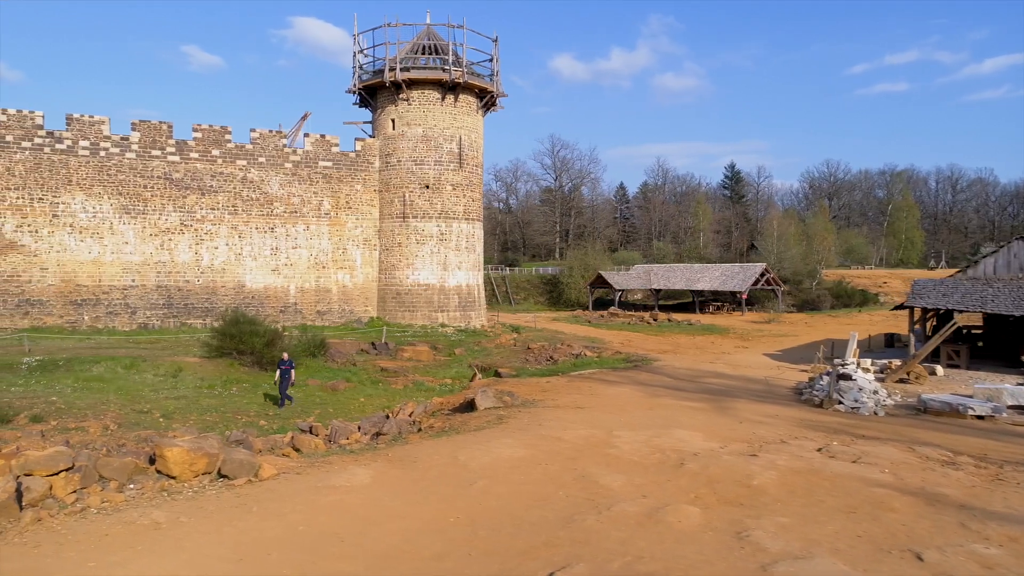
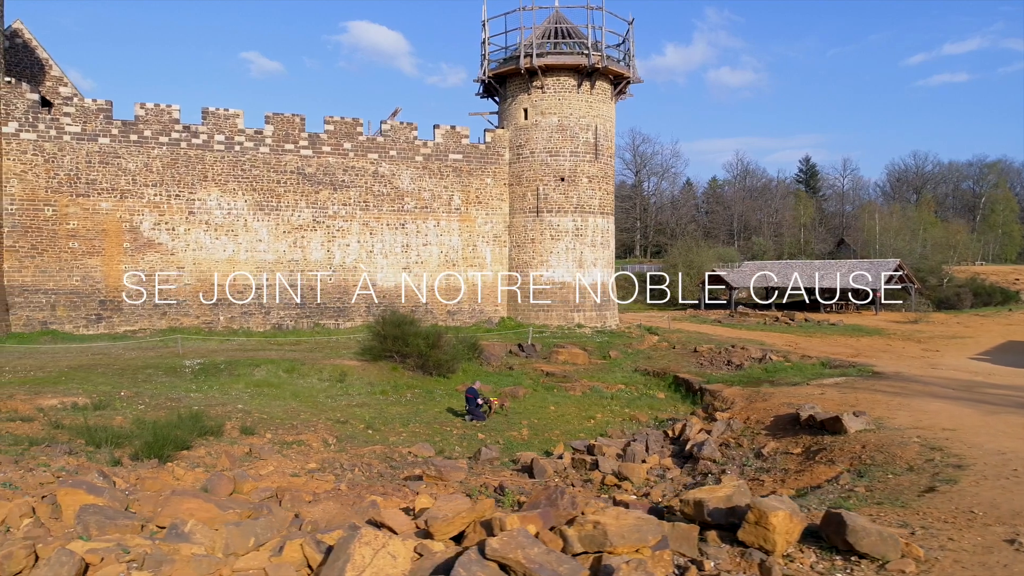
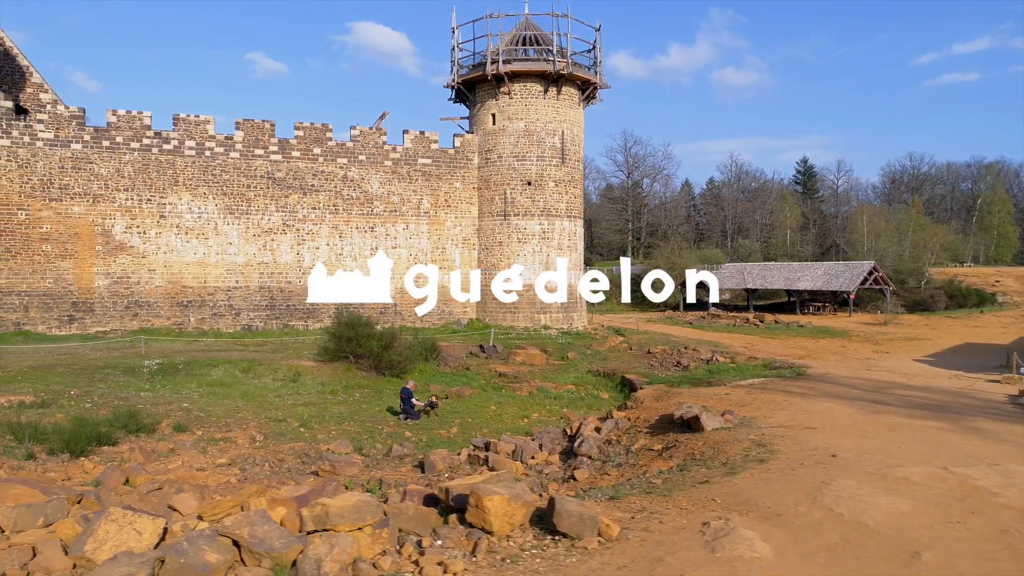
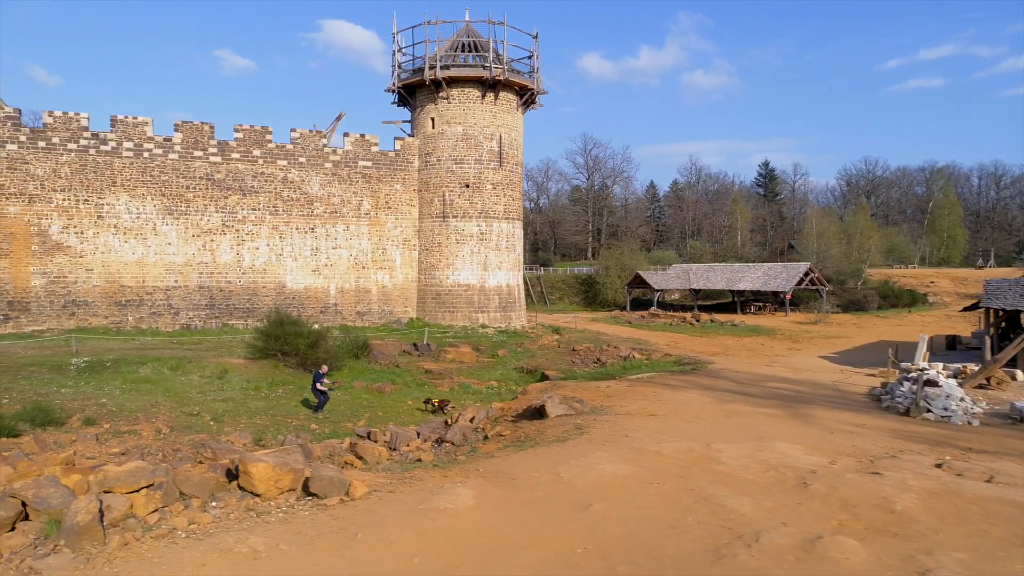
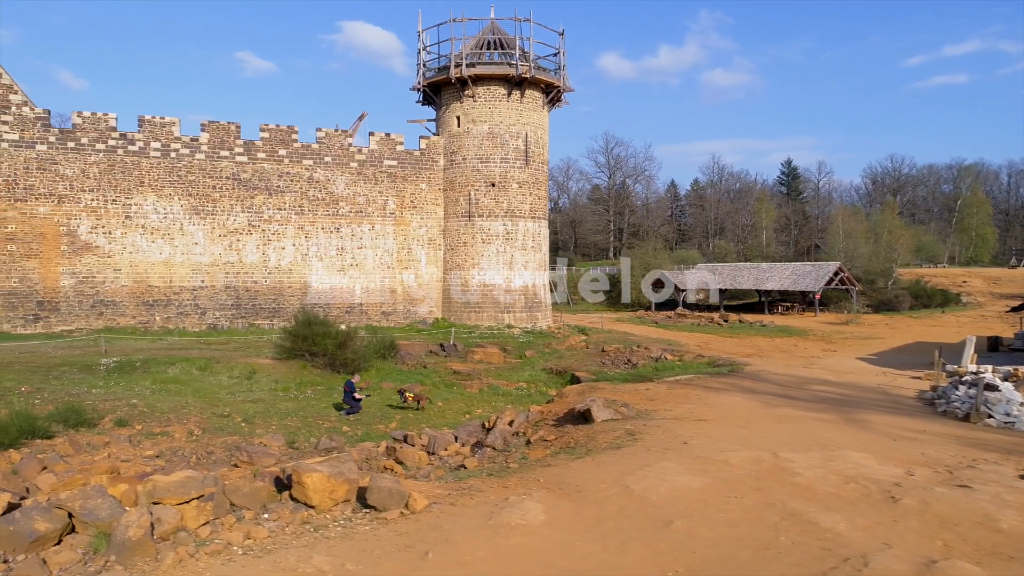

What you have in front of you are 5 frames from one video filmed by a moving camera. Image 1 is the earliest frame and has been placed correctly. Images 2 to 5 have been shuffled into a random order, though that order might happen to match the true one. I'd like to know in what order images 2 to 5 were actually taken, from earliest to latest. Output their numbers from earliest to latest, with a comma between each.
4, 5, 3, 2
